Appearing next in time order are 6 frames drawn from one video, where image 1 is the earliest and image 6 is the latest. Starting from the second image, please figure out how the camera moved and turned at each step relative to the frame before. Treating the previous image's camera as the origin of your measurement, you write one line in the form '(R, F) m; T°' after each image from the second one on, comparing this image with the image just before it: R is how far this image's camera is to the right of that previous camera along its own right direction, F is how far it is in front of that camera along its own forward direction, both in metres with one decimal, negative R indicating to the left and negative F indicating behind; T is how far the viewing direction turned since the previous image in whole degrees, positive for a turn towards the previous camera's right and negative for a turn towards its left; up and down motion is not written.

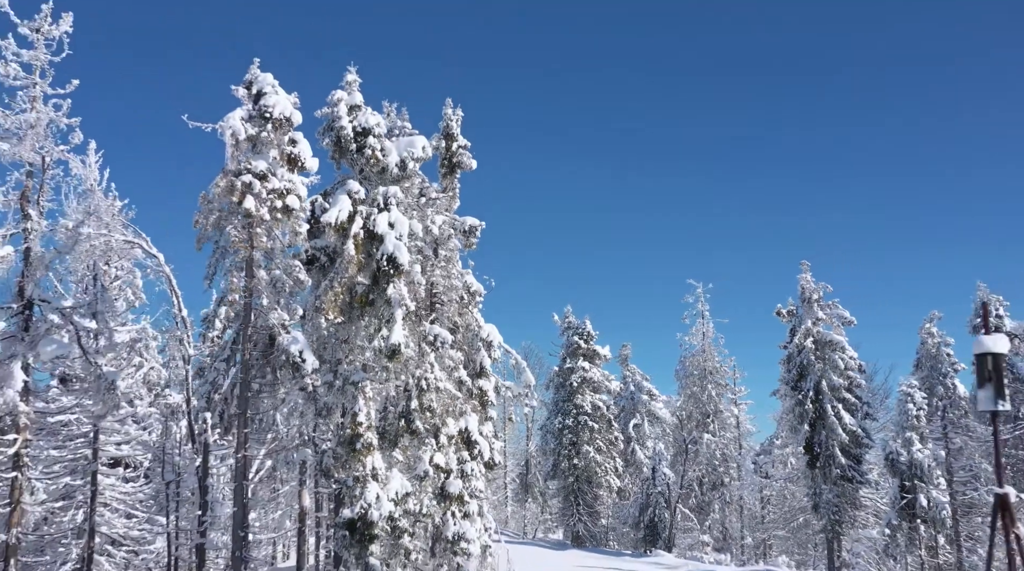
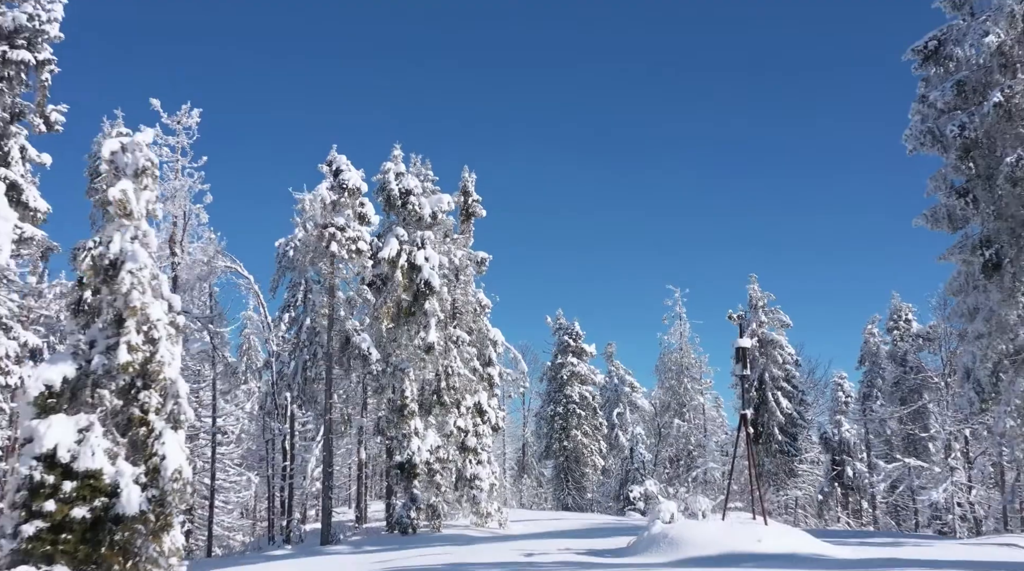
(0.0, -9.8) m; 0°
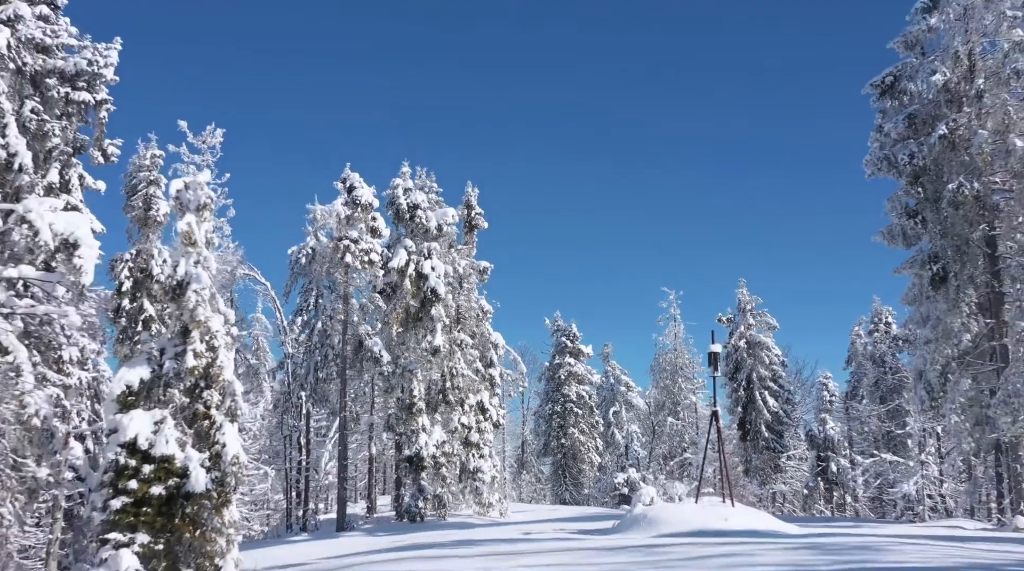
(0.0, -2.7) m; 0°
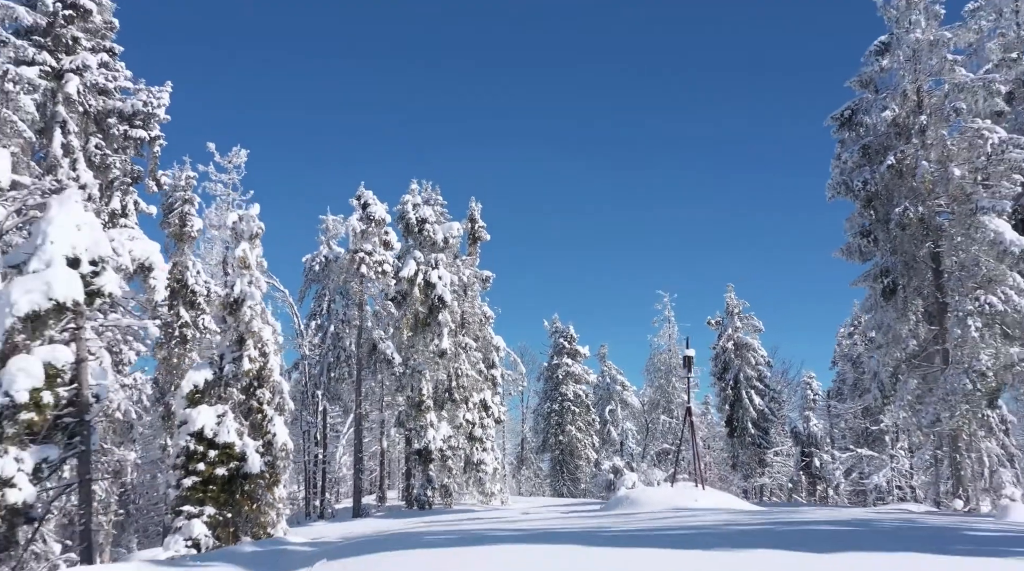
(0.0, -3.3) m; 0°
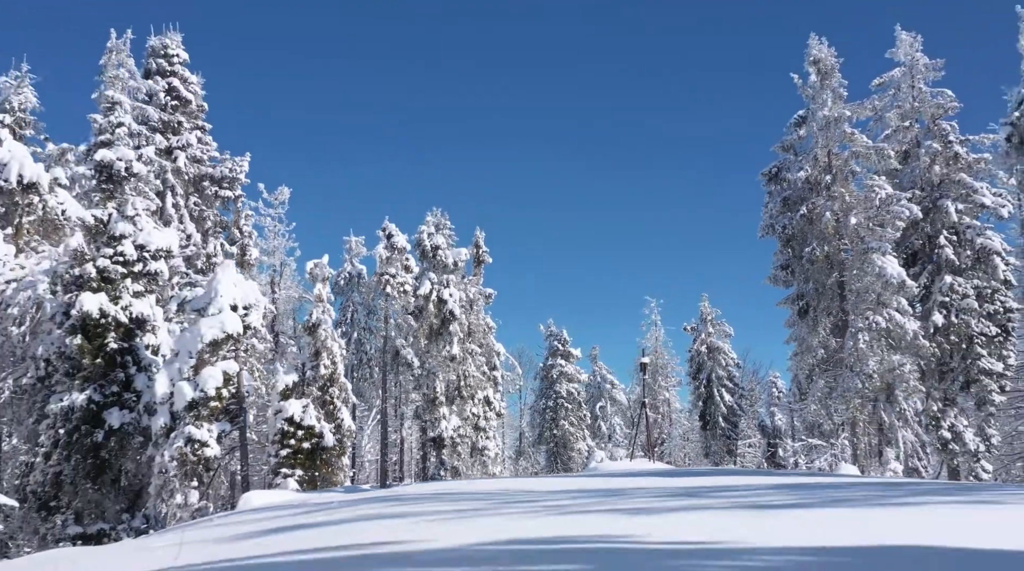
(+0.1, -7.9) m; 0°
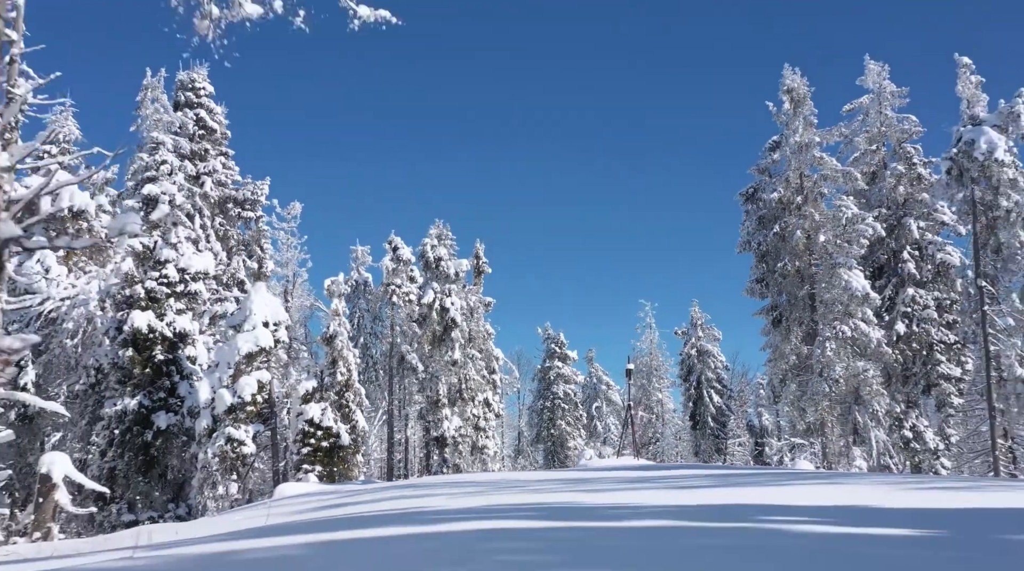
(+0.1, -3.2) m; 0°
